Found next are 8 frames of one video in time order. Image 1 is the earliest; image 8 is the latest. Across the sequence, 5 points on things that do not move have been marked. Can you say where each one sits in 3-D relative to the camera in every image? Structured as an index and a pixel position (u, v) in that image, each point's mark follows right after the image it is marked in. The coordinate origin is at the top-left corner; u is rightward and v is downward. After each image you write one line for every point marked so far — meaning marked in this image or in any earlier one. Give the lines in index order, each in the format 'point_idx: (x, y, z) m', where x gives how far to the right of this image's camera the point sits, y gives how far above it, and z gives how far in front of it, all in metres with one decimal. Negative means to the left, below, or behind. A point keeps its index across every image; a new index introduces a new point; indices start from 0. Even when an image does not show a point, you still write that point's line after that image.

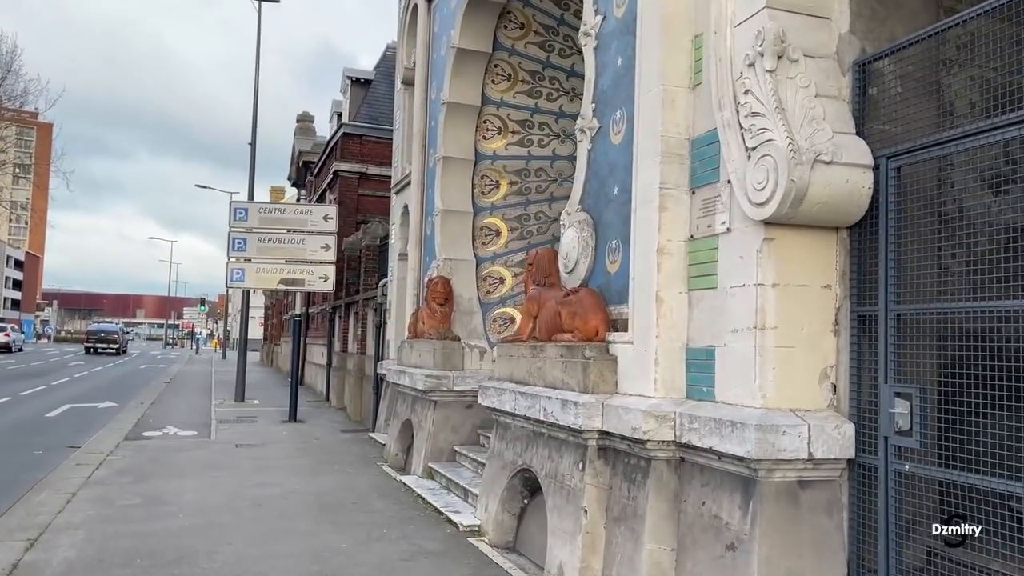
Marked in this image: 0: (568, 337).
0: (+0.3, -0.3, +5.5) m
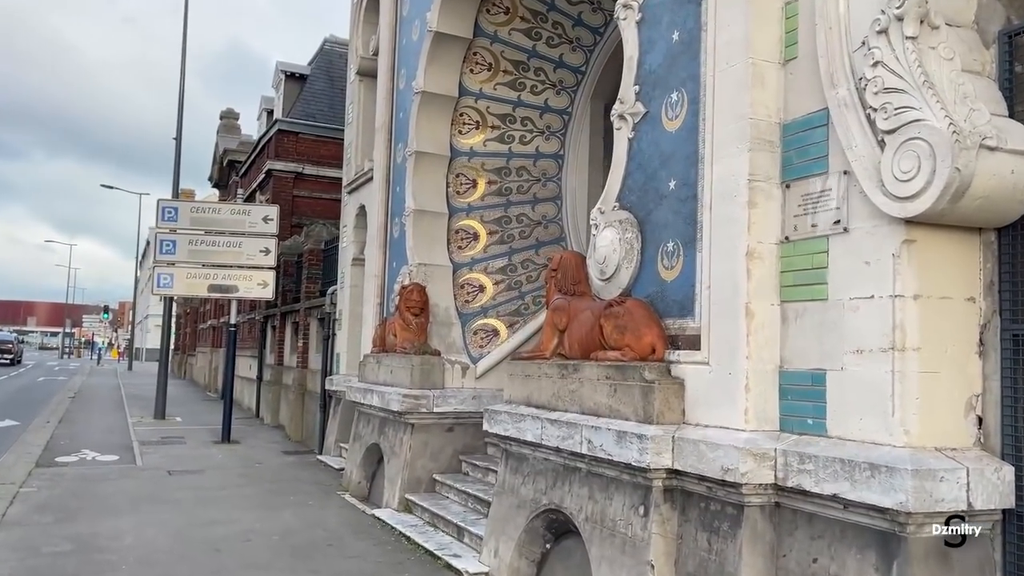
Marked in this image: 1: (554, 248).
0: (+0.5, -0.4, +4.7) m
1: (+0.4, +0.4, +8.9) m
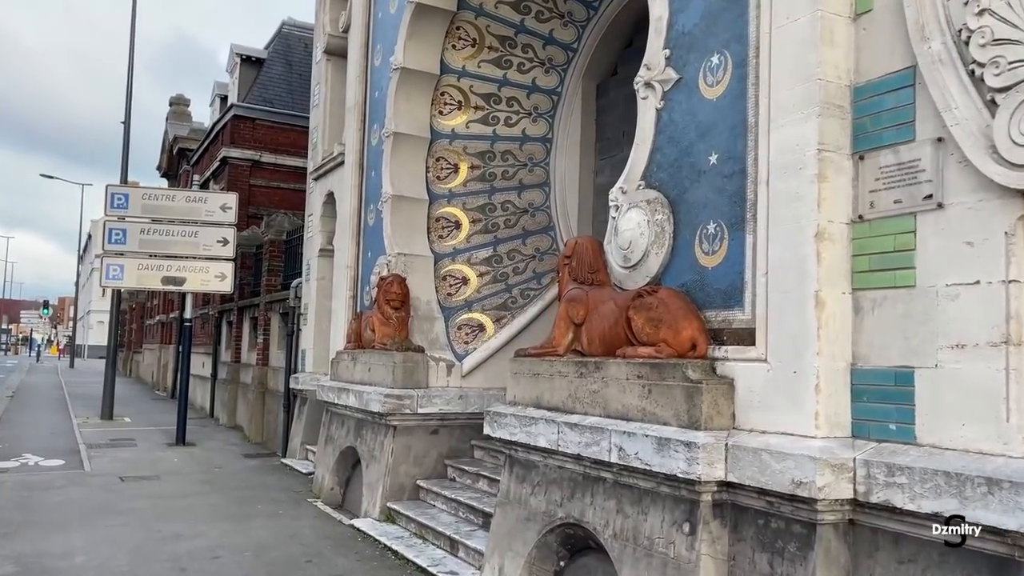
0: (+0.6, -0.3, +4.2) m
1: (+0.3, +0.5, +8.3) m
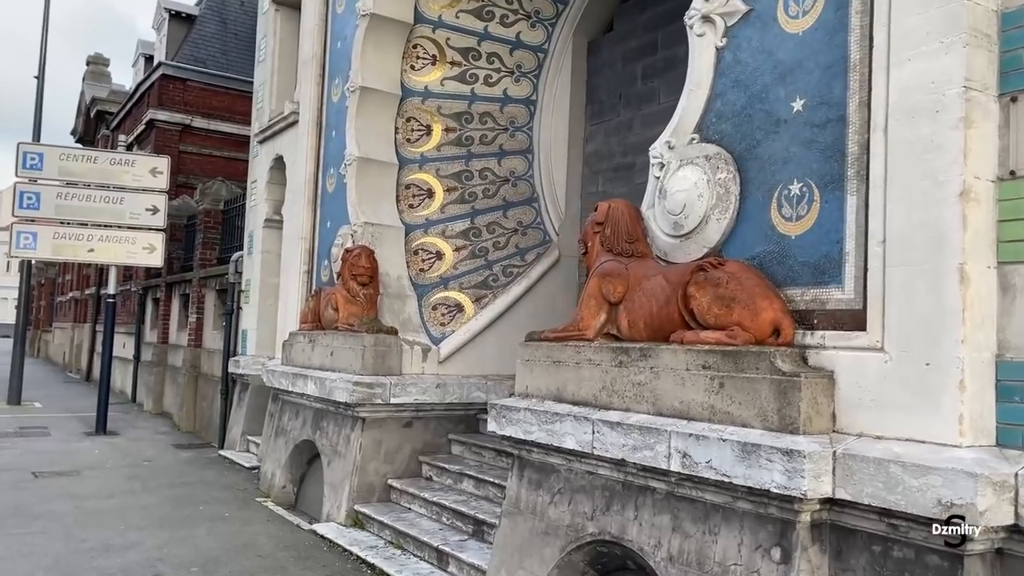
0: (+0.8, -0.2, +3.4) m
1: (+0.1, +0.7, +7.5) m
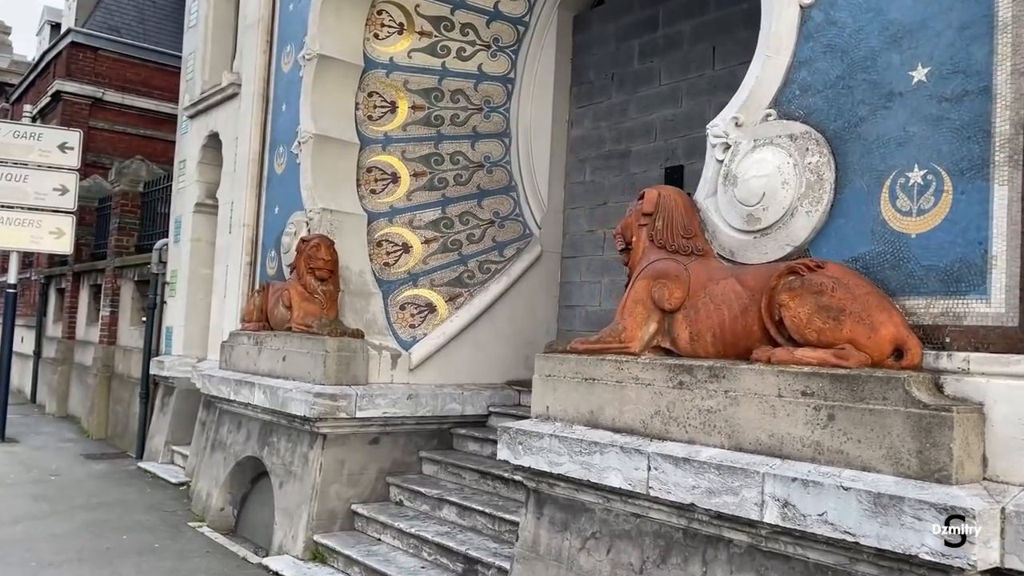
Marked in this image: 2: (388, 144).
0: (+1.0, -0.2, +2.8) m
1: (-0.1, +0.7, +6.8) m
2: (-0.9, +1.1, +6.6) m
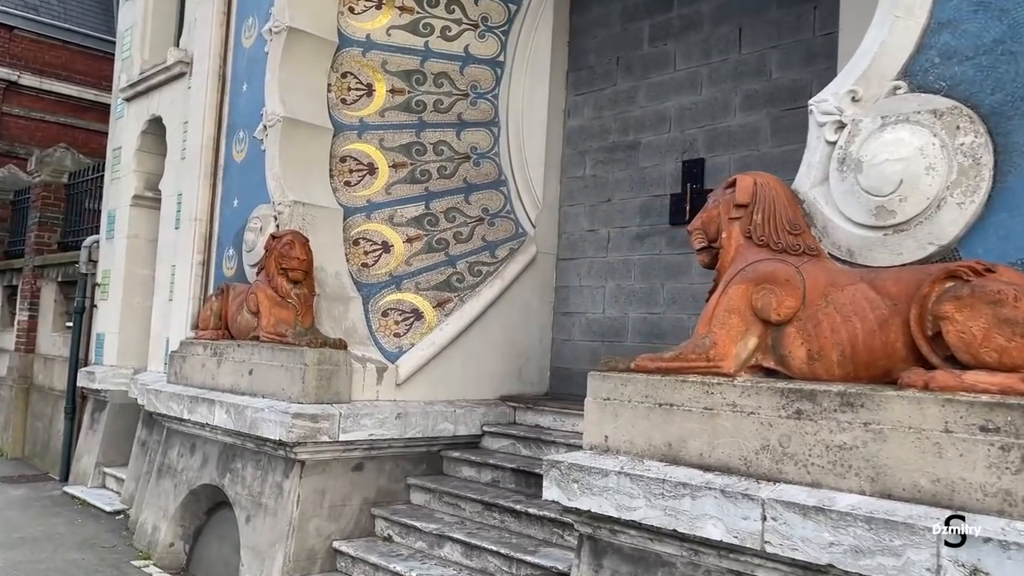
0: (+1.2, -0.2, +2.2) m
1: (-0.2, +0.7, +6.1) m
2: (-1.0, +1.1, +5.9) m
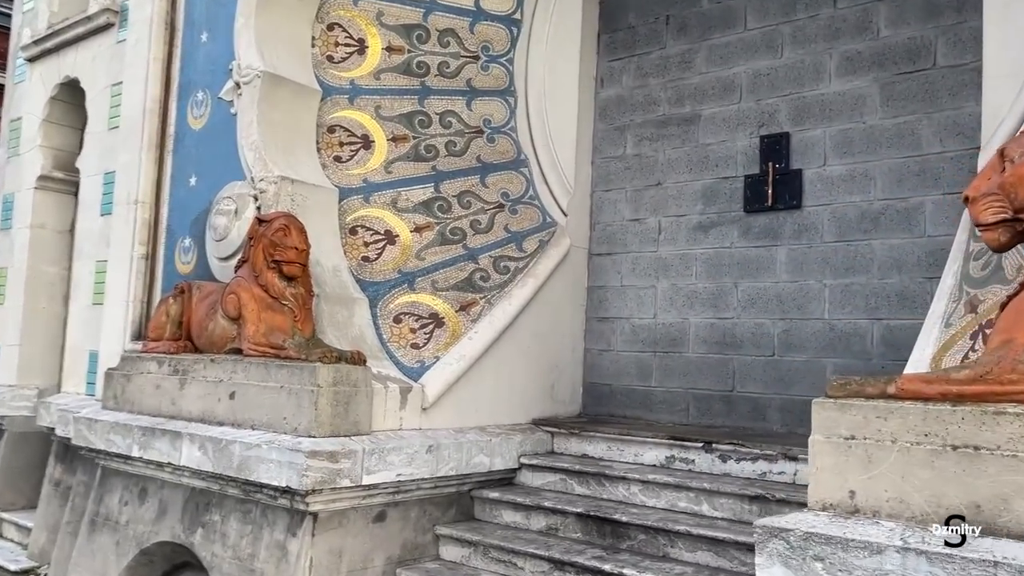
0: (+1.9, -0.2, +1.4) m
1: (0.0, +0.6, +5.1) m
2: (-0.8, +1.1, +4.8) m
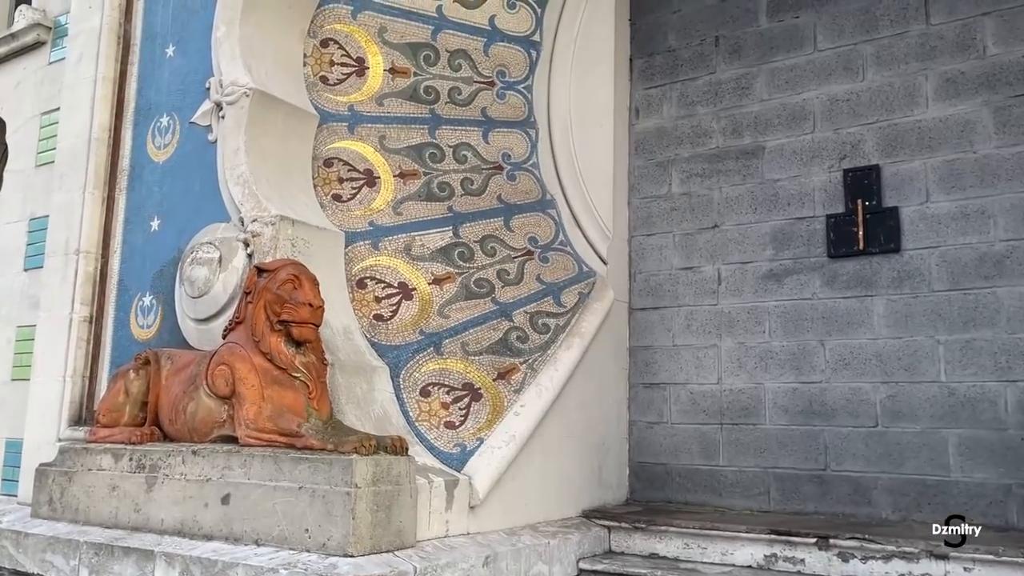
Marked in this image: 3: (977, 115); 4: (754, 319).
0: (+2.4, -0.2, +0.8) m
1: (+0.1, +0.3, +4.3) m
2: (-0.6, +0.8, +4.0) m
3: (+1.9, +0.7, +3.6) m
4: (+1.1, -0.1, +4.1) m
